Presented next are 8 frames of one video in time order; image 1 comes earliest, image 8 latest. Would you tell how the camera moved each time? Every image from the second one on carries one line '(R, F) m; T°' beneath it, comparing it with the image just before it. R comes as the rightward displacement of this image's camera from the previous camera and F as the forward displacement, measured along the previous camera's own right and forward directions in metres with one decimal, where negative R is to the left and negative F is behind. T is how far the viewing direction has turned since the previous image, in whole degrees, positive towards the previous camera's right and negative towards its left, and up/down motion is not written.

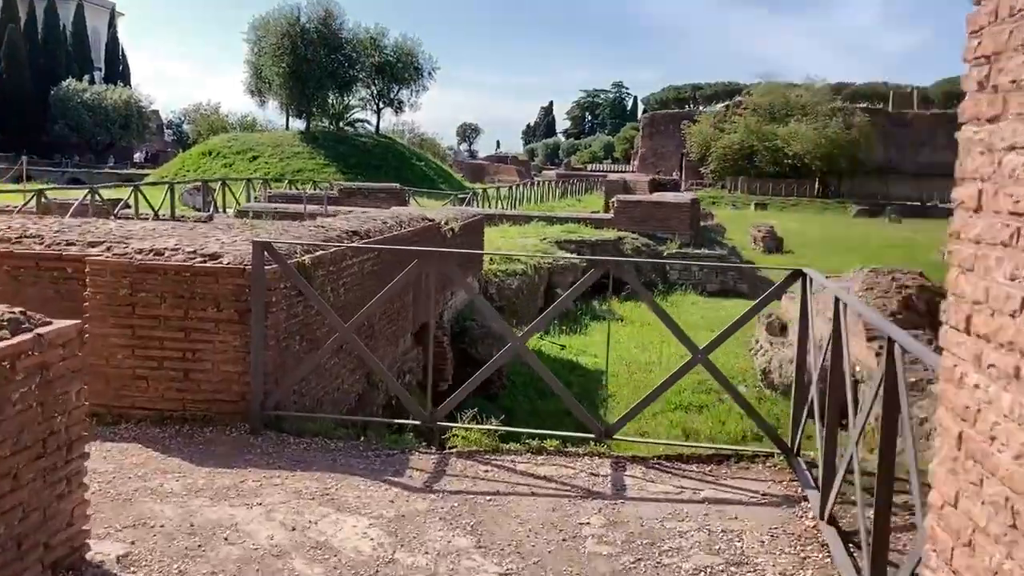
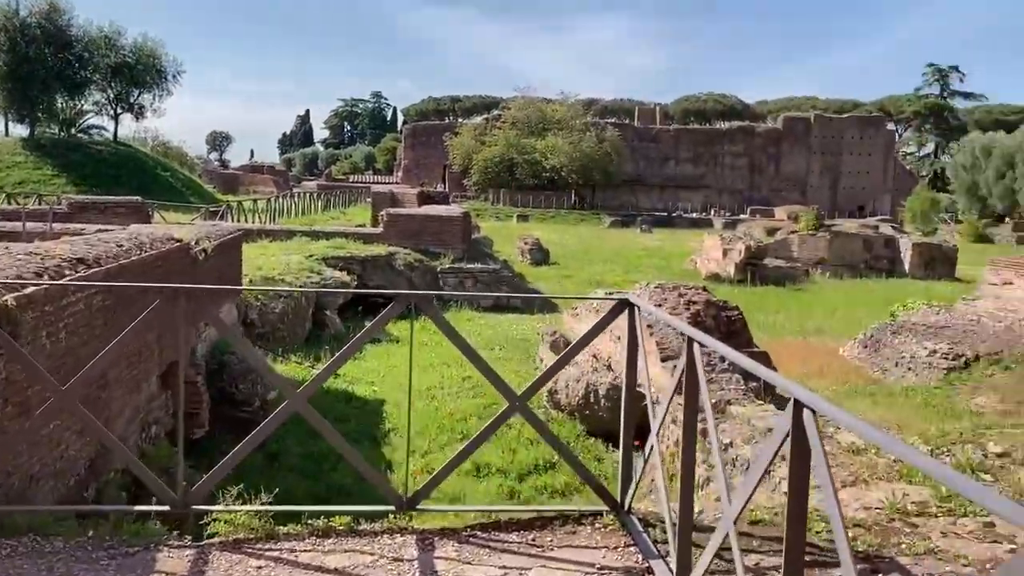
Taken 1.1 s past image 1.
(0.0, +0.6) m; +14°
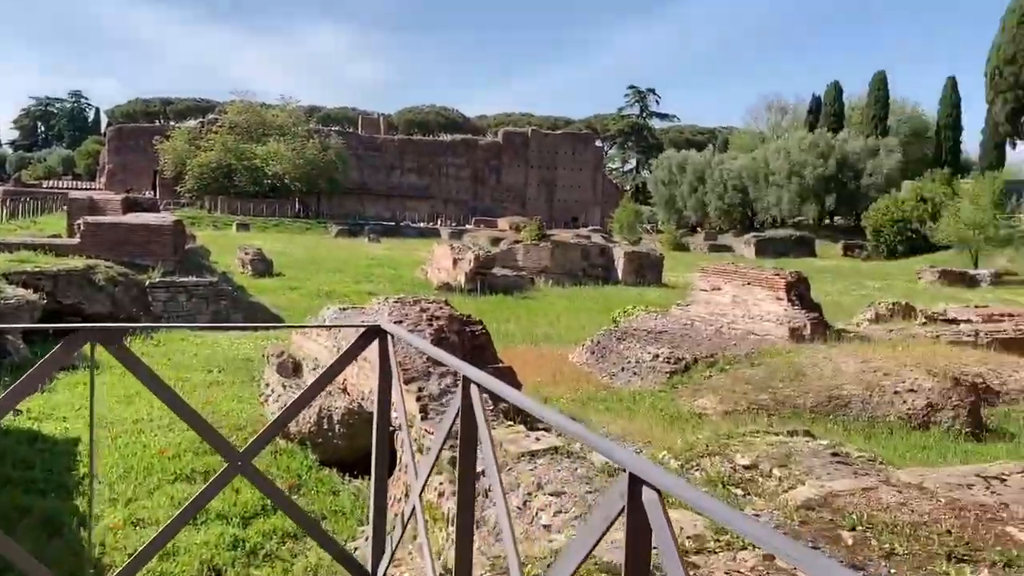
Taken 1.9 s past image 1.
(0.0, +0.5) m; +17°
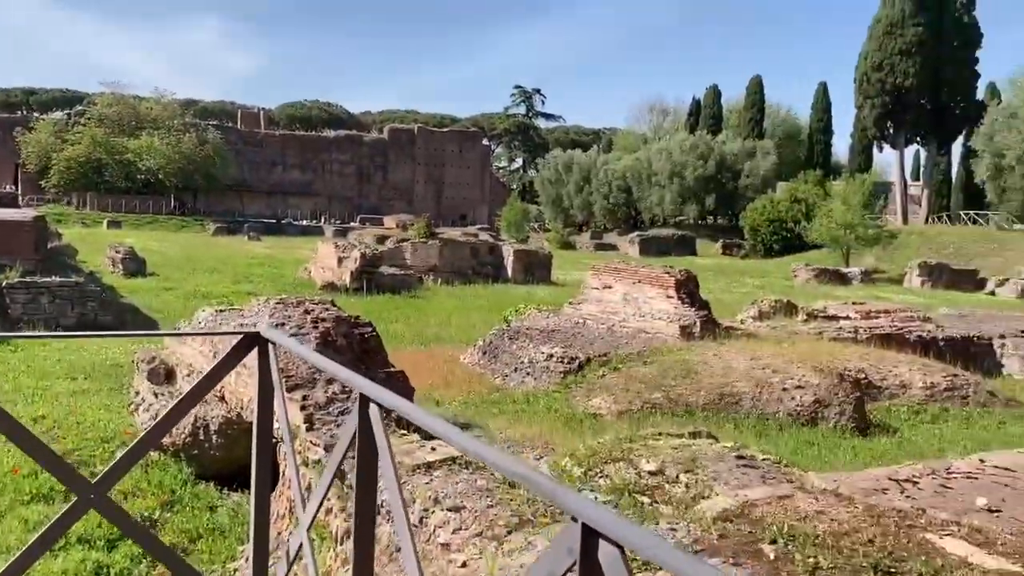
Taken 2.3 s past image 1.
(0.0, +0.3) m; +7°
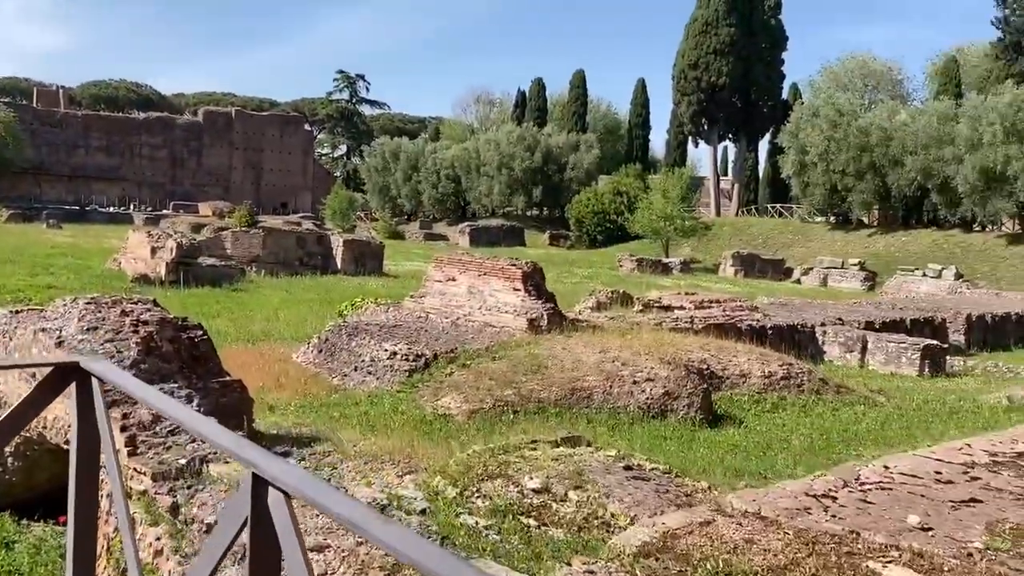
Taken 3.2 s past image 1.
(-0.2, +0.5) m; +11°
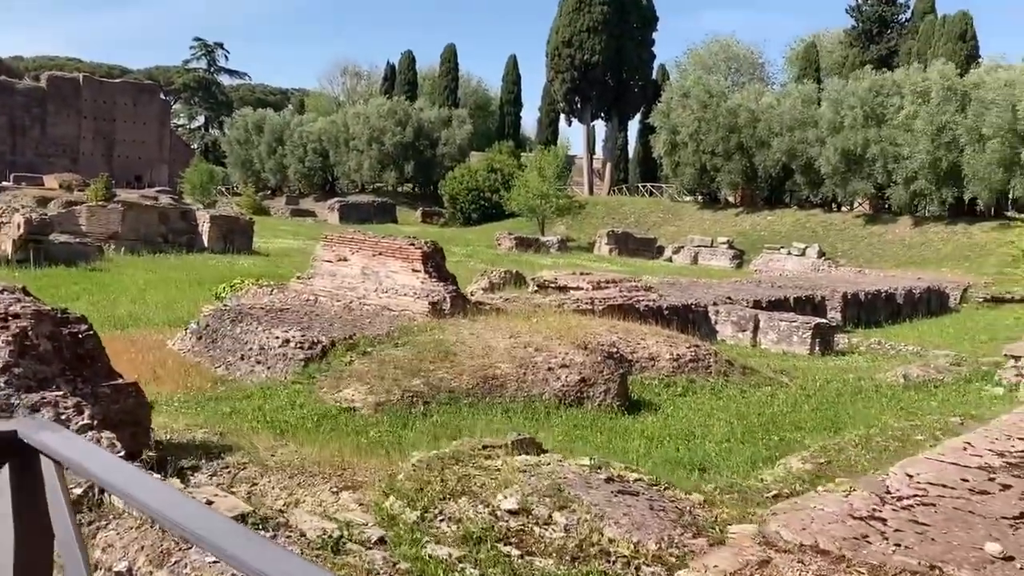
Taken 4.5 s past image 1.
(-0.4, +0.6) m; +8°
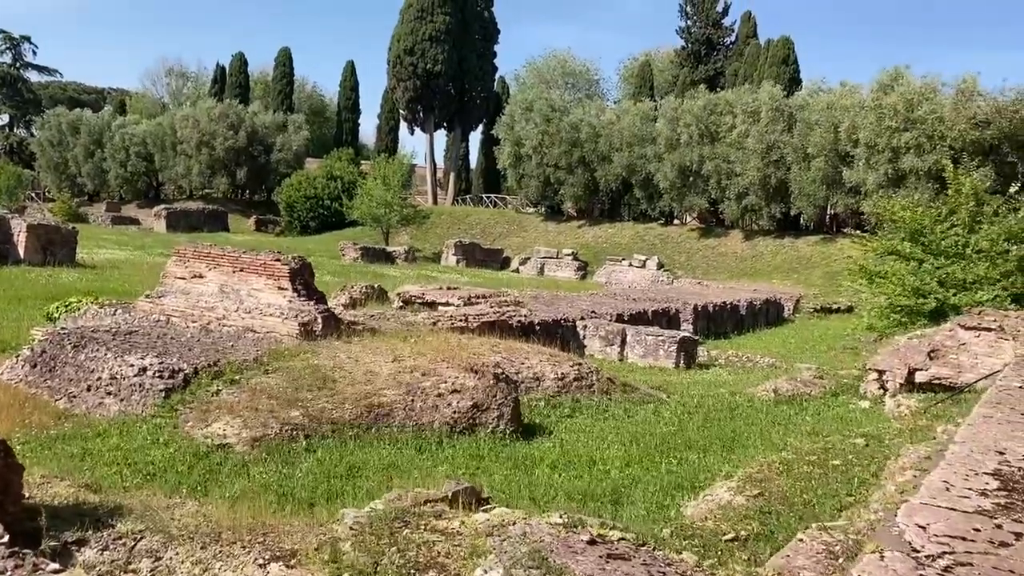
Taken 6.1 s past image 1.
(-0.4, +0.4) m; +10°
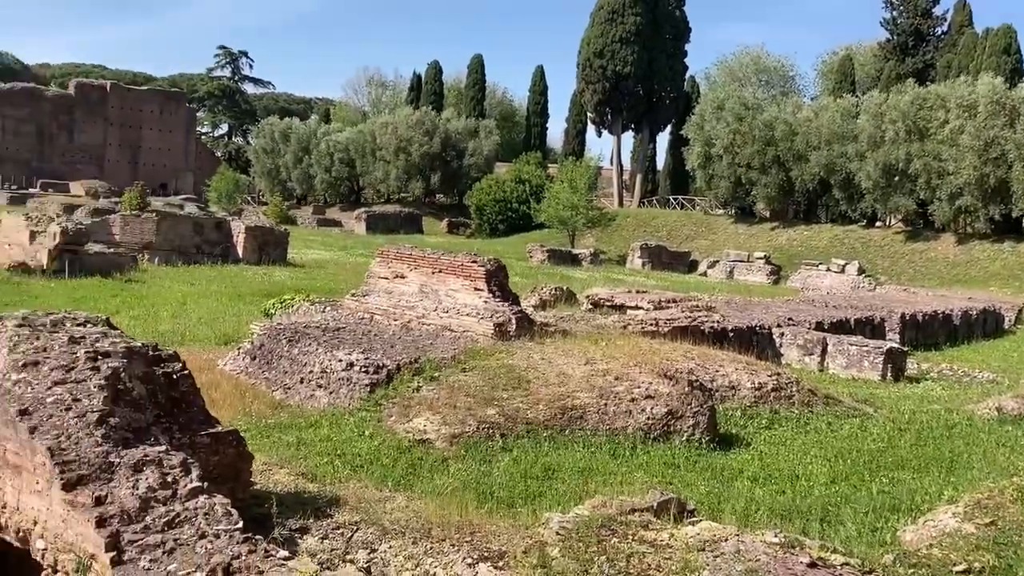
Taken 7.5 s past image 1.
(-0.1, 0.0) m; -11°
